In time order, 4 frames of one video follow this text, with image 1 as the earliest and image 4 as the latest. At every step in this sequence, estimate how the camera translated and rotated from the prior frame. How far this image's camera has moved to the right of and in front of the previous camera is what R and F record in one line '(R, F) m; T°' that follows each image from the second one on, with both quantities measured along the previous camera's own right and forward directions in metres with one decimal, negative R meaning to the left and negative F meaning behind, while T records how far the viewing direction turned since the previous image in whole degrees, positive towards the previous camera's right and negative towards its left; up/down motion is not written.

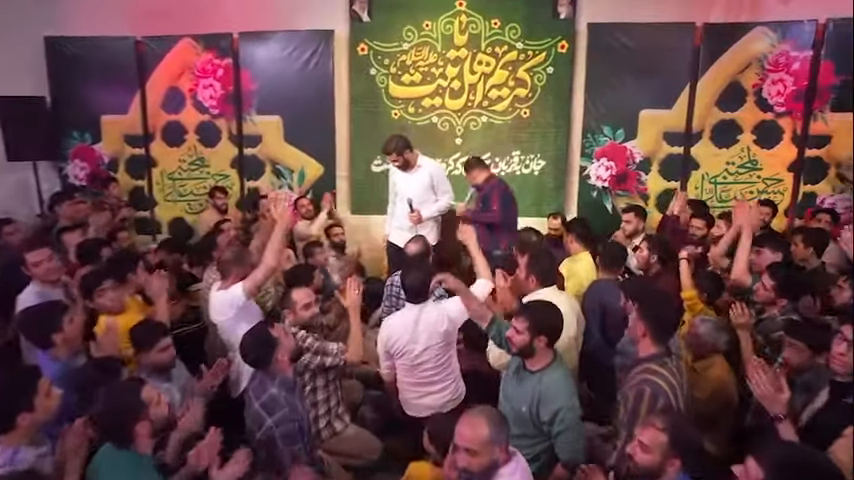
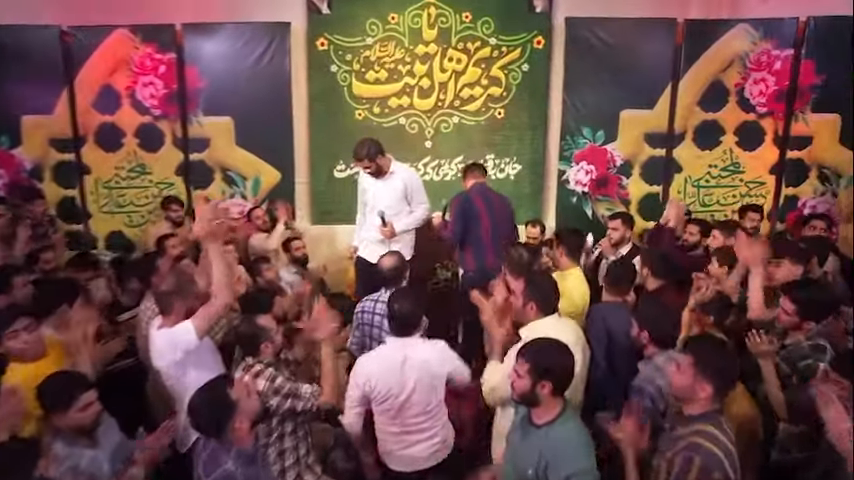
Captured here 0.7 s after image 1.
(-0.1, +0.5) m; +4°
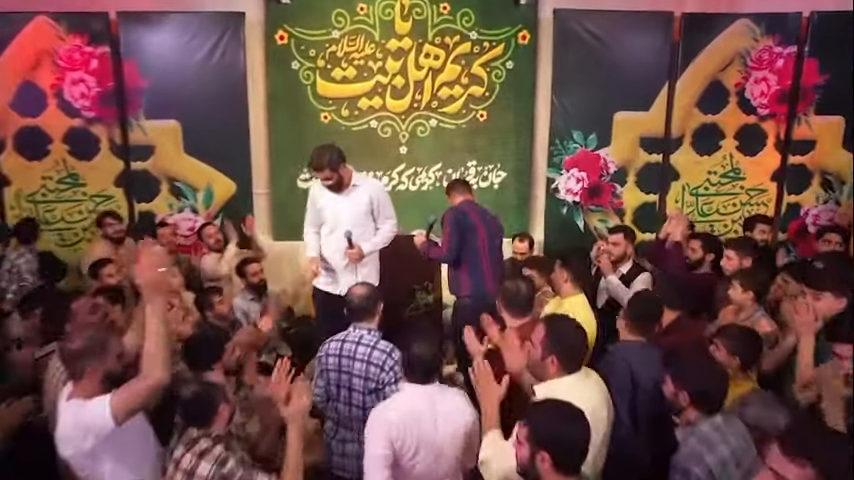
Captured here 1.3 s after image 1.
(-0.1, +0.6) m; +3°
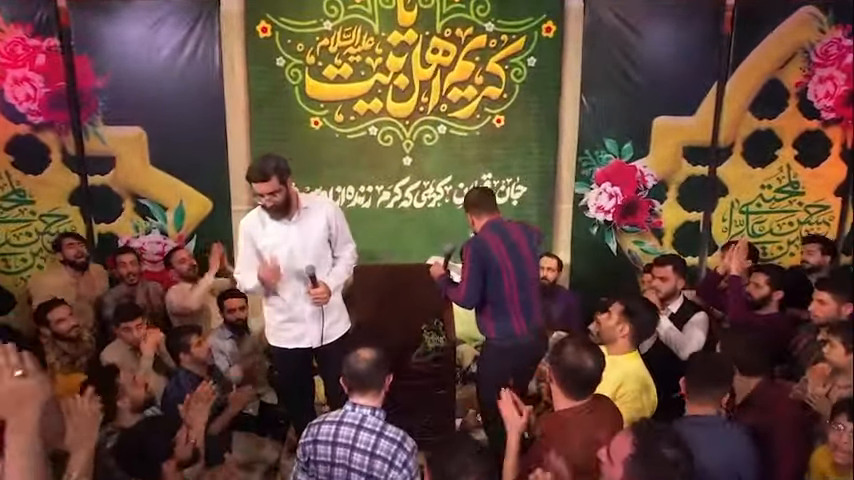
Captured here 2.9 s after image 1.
(-0.1, +0.7) m; 0°
